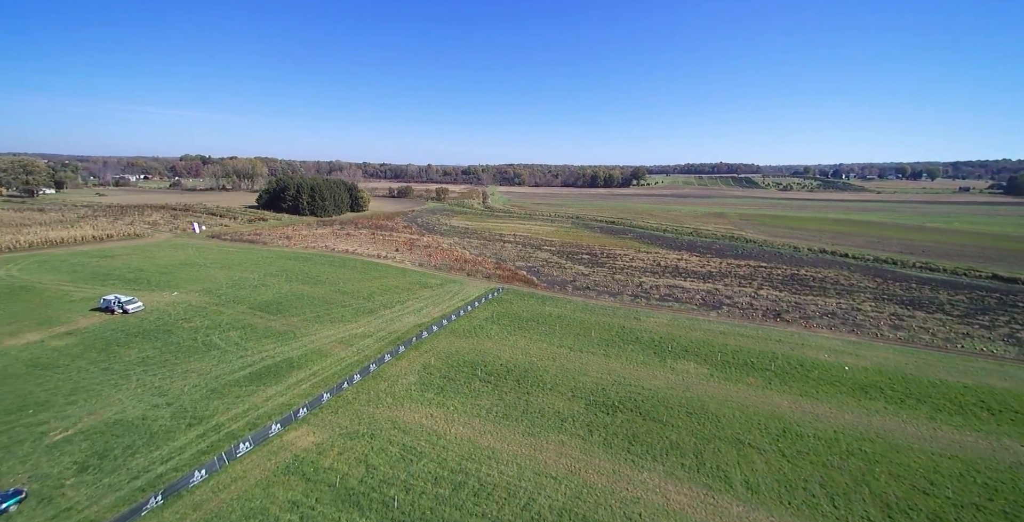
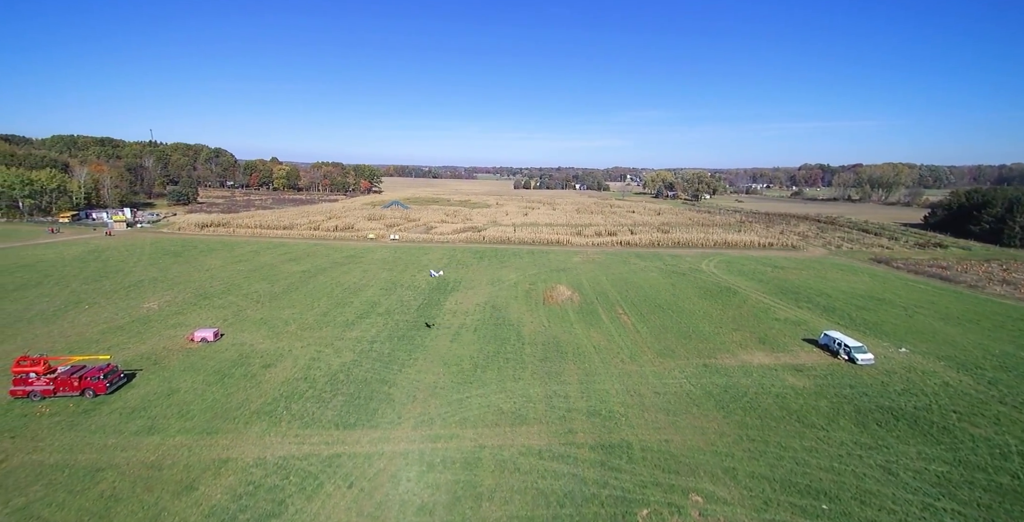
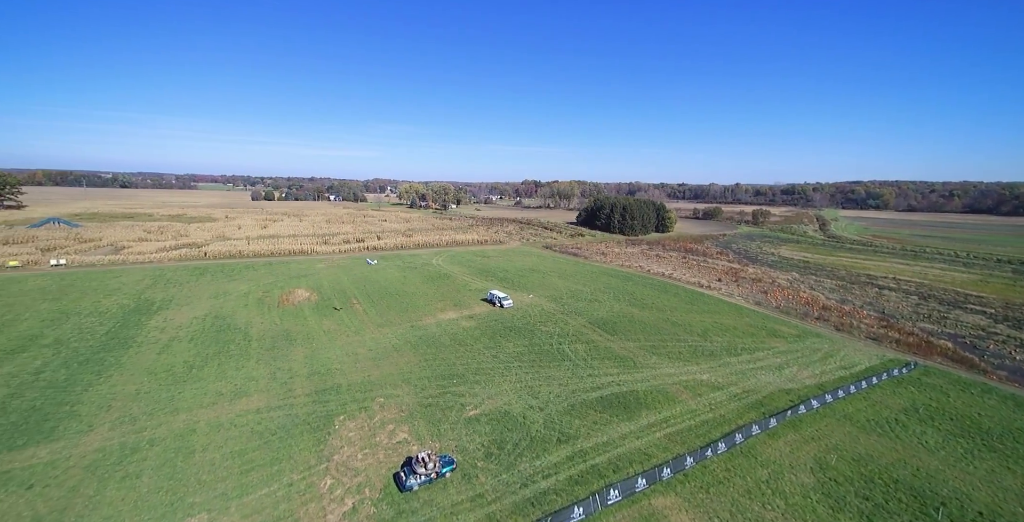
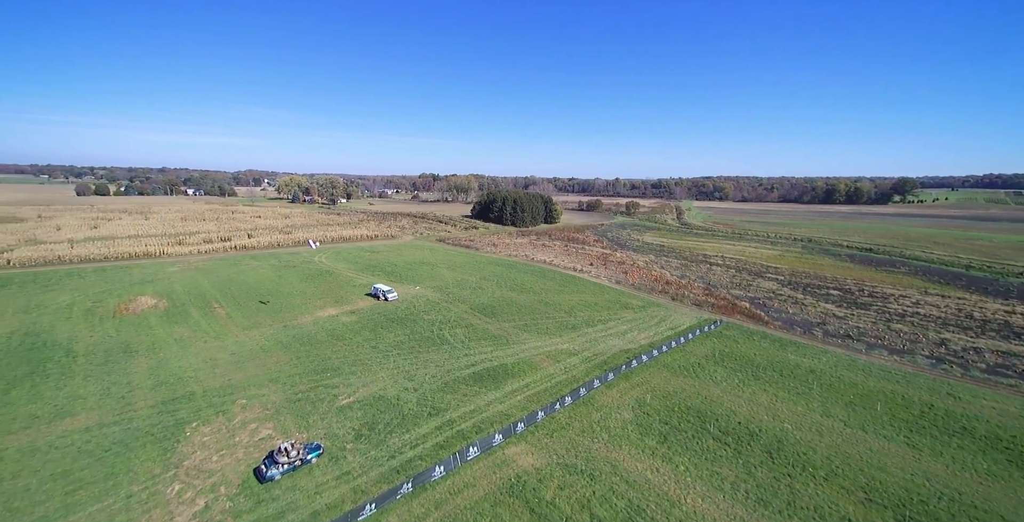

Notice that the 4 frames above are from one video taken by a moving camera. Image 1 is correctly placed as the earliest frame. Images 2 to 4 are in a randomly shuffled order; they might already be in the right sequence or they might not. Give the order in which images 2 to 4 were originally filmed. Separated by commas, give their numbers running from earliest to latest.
4, 3, 2
